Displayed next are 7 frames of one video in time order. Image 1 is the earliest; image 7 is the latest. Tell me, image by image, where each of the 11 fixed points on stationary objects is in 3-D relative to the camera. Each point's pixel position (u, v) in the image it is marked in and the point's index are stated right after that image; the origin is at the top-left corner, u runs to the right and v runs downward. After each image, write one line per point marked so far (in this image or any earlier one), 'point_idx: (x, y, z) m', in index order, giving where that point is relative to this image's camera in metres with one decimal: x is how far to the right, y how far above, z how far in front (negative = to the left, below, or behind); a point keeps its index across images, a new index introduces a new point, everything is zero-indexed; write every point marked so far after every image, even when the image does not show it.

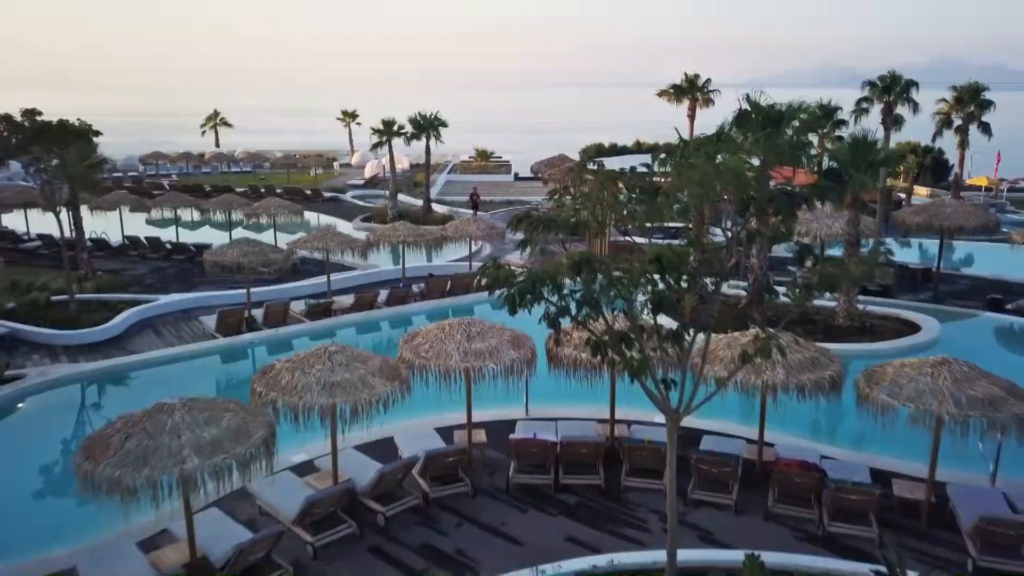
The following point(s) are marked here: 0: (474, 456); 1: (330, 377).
0: (-0.4, -1.7, +9.3) m
1: (-1.5, -0.7, +7.6) m
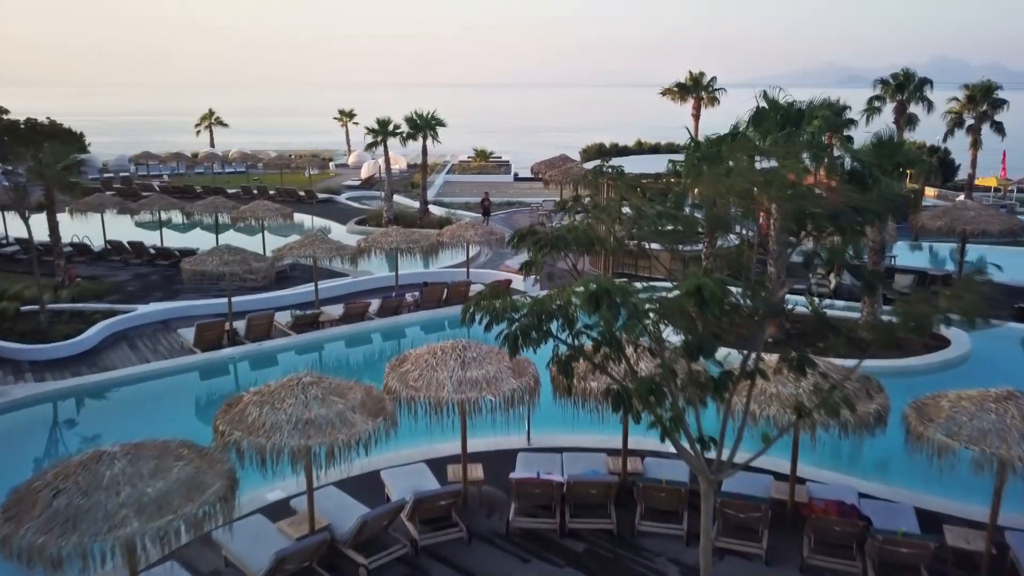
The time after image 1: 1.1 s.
0: (-0.4, -1.9, +8.3) m
1: (-1.5, -0.9, +6.6) m
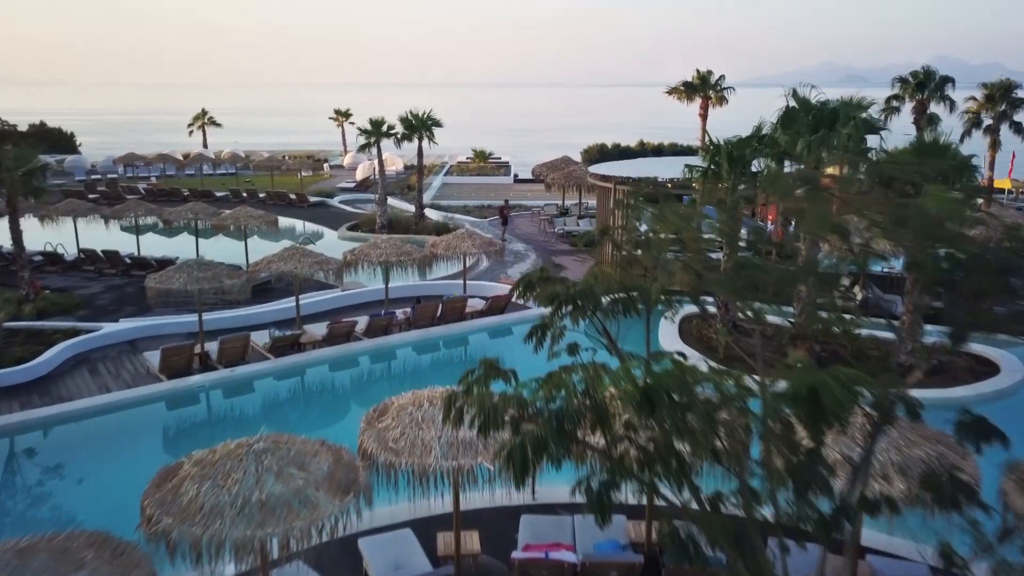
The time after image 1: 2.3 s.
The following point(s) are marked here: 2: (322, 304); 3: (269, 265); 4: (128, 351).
0: (-0.4, -2.1, +7.0) m
1: (-1.5, -1.2, +5.2) m
2: (-3.2, -0.3, +15.5) m
3: (-3.6, +0.3, +13.4) m
4: (-5.9, -0.9, +13.9) m
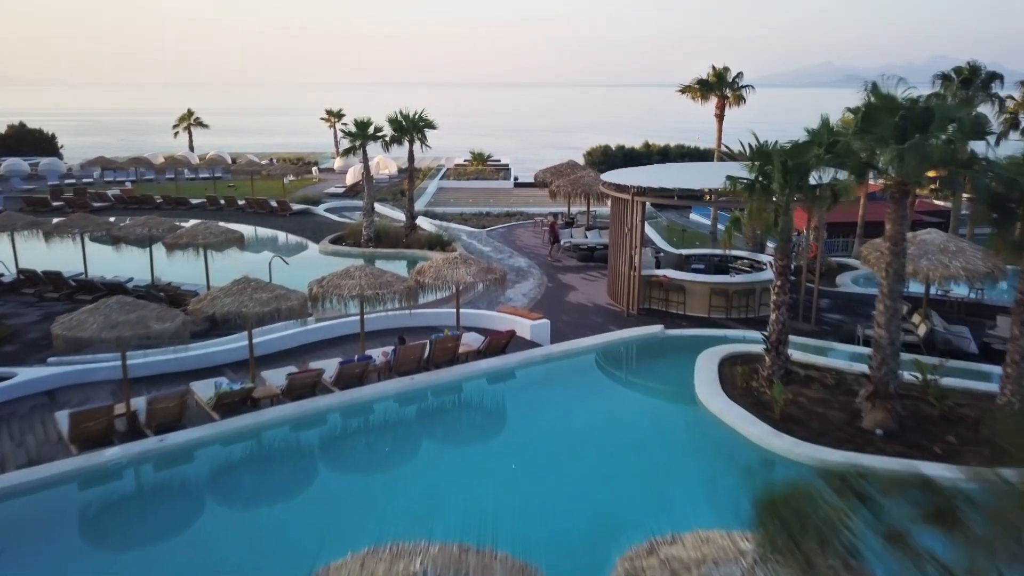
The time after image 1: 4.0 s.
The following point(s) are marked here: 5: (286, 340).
0: (-0.3, -2.6, +4.4) m
1: (-1.4, -1.7, +2.6) m
2: (-3.2, -0.8, +12.9) m
3: (-3.6, -0.2, +10.8) m
4: (-5.8, -1.4, +11.3) m
5: (-3.2, -0.7, +13.0) m
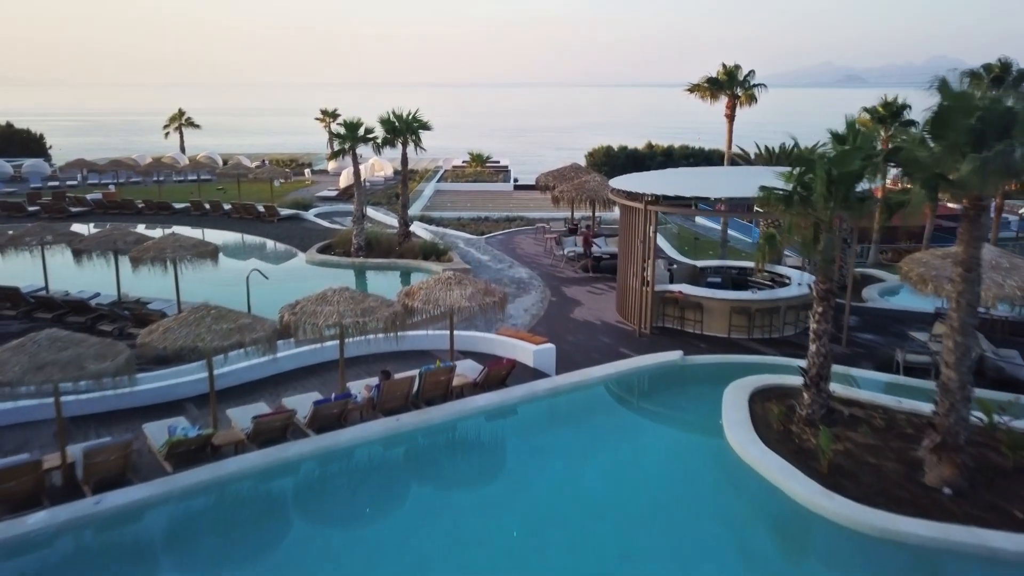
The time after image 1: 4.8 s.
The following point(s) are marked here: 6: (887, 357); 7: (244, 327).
0: (-0.3, -2.9, +2.9) m
1: (-1.4, -2.0, +1.1) m
2: (-3.2, -1.1, +11.4) m
3: (-3.5, -0.5, +9.3) m
4: (-5.8, -1.7, +9.8) m
5: (-3.2, -1.0, +11.5) m
6: (+5.8, -1.1, +14.2) m
7: (-2.8, -0.4, +9.4) m
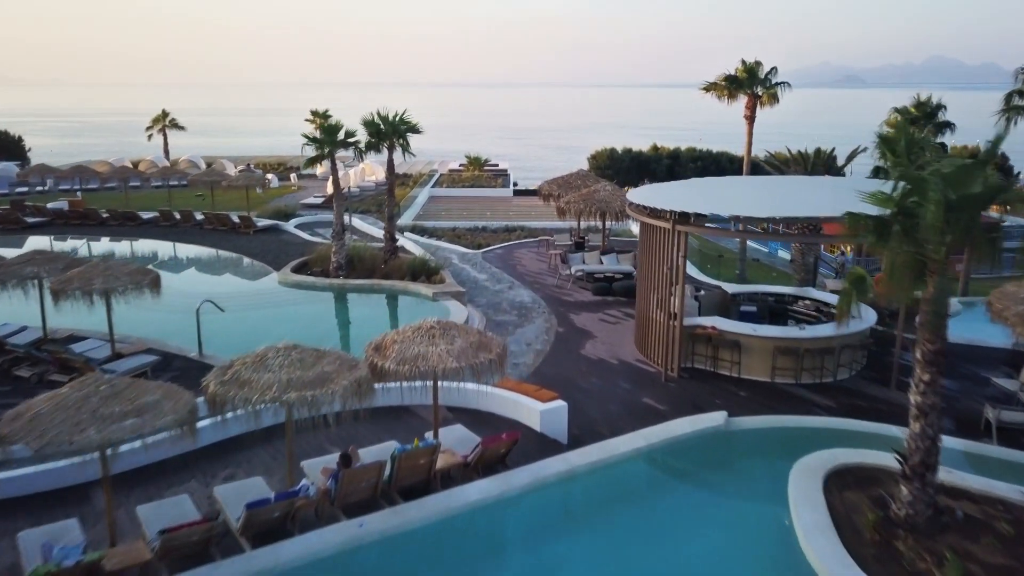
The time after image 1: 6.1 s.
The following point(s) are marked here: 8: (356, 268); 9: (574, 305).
0: (-0.3, -3.4, +0.3) m
1: (-1.4, -2.5, -1.4) m
2: (-3.2, -1.6, +8.8) m
3: (-3.5, -1.0, +6.7) m
4: (-5.8, -2.2, +7.2) m
5: (-3.2, -1.5, +8.9) m
6: (+5.9, -1.6, +11.7) m
7: (-2.8, -0.9, +6.9) m
8: (-3.4, +0.4, +20.0) m
9: (+1.2, -0.3, +17.6) m
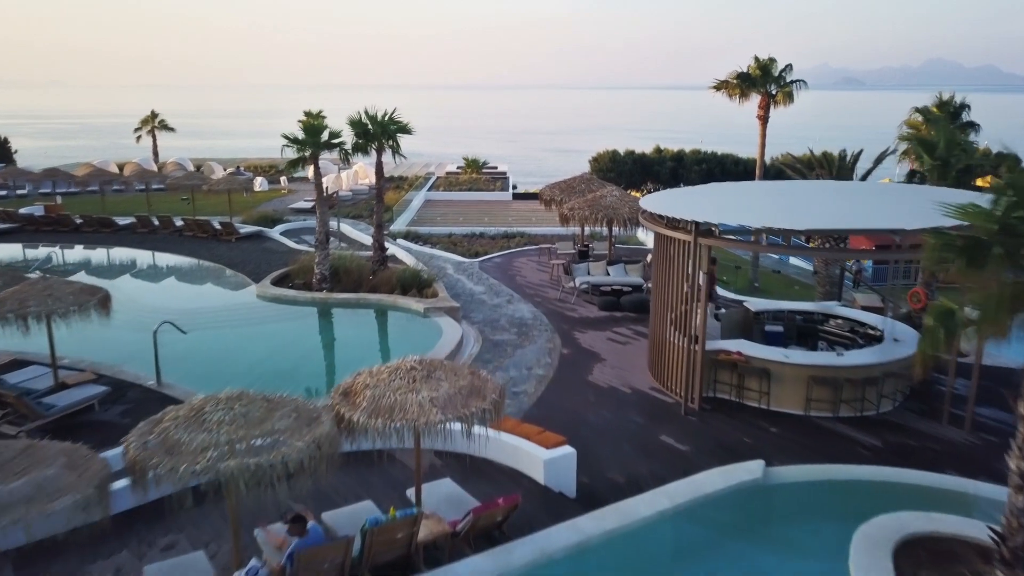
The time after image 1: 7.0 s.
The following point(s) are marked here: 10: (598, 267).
0: (-0.3, -3.7, -1.2) m
1: (-1.4, -2.7, -3.0) m
2: (-3.2, -1.8, +7.3) m
3: (-3.5, -1.2, +5.2) m
4: (-5.8, -2.5, +5.7) m
5: (-3.2, -1.8, +7.3) m
6: (+5.8, -1.8, +10.1) m
7: (-2.8, -1.1, +5.3) m
8: (-3.4, +0.2, +18.5) m
9: (+1.2, -0.6, +16.1) m
10: (+1.8, +0.4, +18.6) m
